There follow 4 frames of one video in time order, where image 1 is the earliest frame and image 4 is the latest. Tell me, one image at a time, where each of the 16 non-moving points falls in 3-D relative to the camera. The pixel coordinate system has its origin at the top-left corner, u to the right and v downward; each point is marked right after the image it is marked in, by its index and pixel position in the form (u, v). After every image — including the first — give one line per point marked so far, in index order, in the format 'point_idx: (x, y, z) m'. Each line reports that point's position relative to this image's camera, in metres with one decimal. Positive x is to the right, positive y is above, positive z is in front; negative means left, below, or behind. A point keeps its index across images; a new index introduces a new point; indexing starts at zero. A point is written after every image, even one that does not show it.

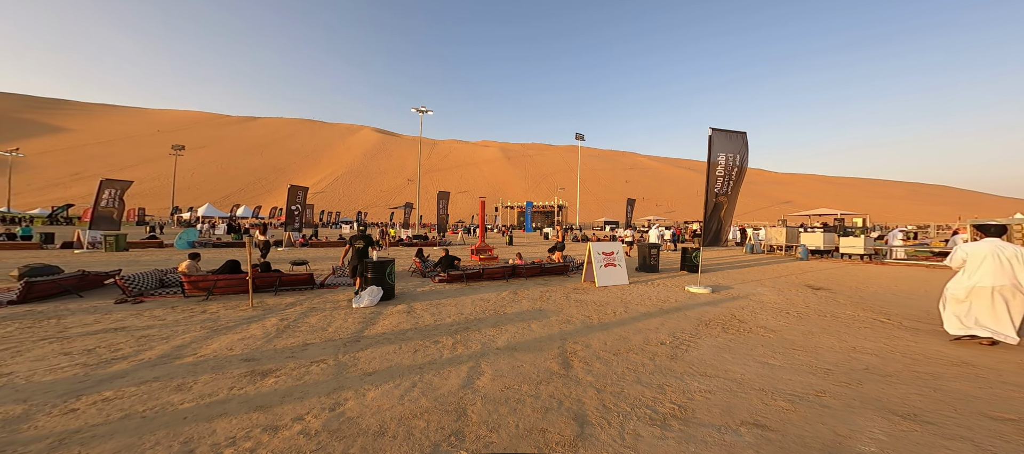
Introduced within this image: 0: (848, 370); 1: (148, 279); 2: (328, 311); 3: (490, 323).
0: (+3.4, -1.4, +3.1) m
1: (-10.4, -1.5, +8.9) m
2: (-4.2, -1.9, +7.1) m
3: (-0.3, -1.6, +5.6) m
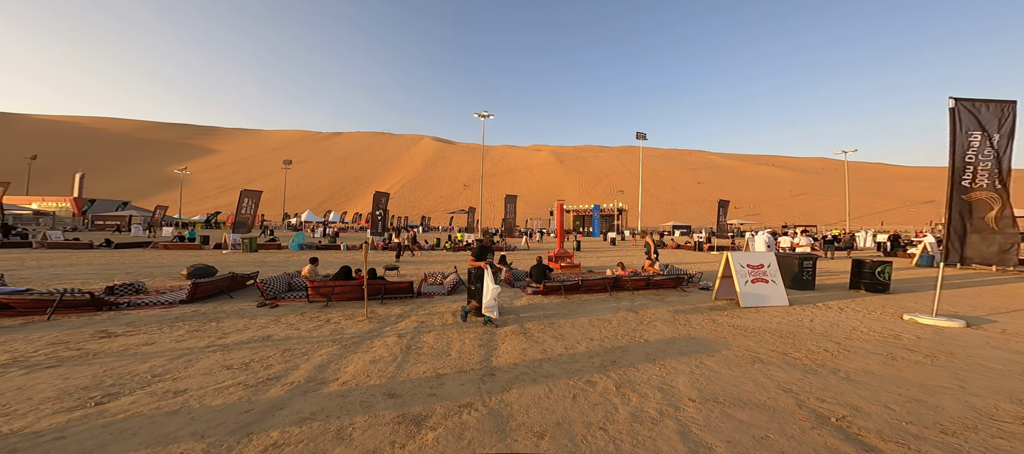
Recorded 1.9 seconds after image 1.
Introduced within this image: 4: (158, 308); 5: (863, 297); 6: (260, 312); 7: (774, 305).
0: (+5.1, -1.6, +1.4) m
1: (-7.3, -1.7, +9.8) m
2: (-1.6, -2.2, +6.8) m
3: (+1.9, -1.9, +4.6) m
4: (-9.2, -2.1, +8.1) m
5: (+8.4, -1.7, +7.6) m
6: (-6.6, -2.2, +8.2) m
7: (+5.5, -1.7, +6.7) m
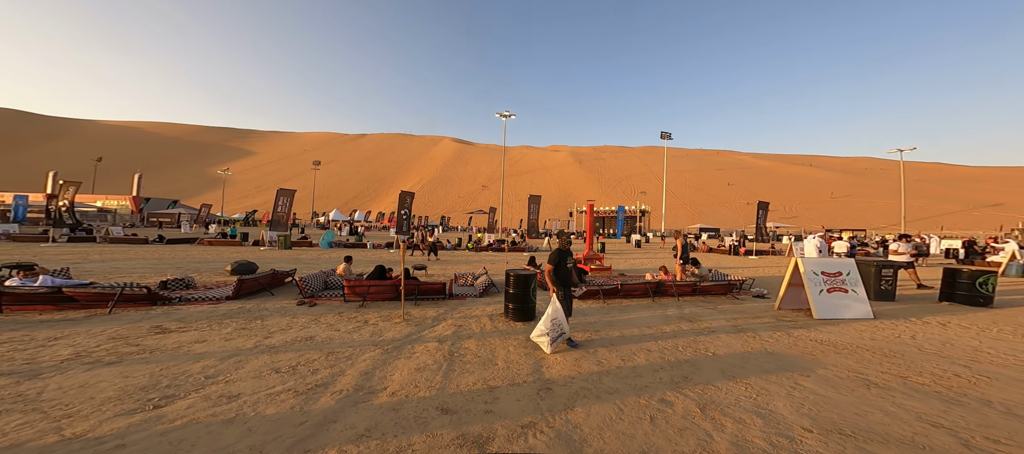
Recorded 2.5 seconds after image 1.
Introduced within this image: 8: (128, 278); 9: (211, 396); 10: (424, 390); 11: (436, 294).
0: (+5.6, -1.7, +0.8) m
1: (-6.2, -1.7, +9.9) m
2: (-0.7, -2.2, +6.5) m
3: (+2.6, -1.9, +4.2) m
4: (-8.2, -2.1, +8.4) m
5: (+9.3, -1.9, +6.7) m
6: (-5.6, -2.2, +8.3) m
7: (+6.4, -1.8, +6.0) m
8: (-14.4, -1.9, +11.7) m
9: (-3.4, -1.9, +3.6) m
10: (-1.1, -2.1, +4.1) m
11: (-2.4, -2.1, +9.8) m
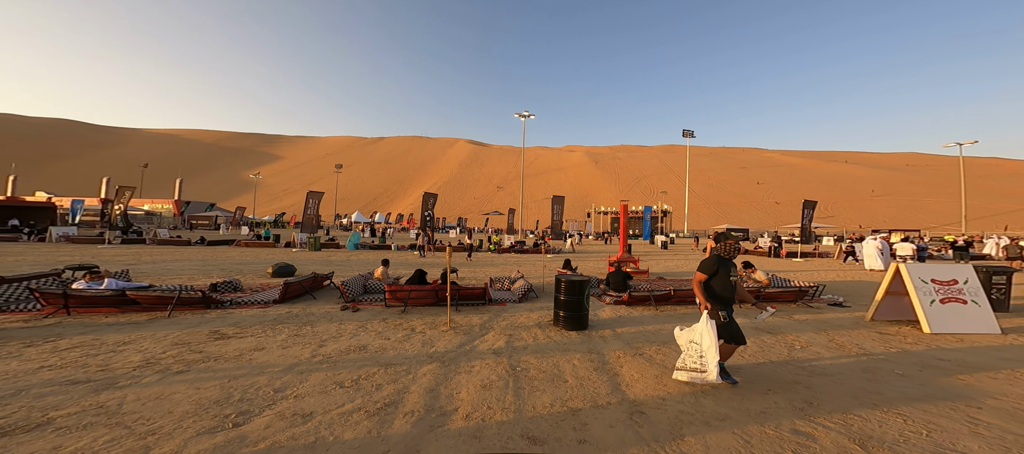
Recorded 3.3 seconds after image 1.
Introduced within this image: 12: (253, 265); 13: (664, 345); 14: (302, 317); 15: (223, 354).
0: (+6.4, -1.8, +0.1) m
1: (-4.9, -1.8, +9.9) m
2: (+0.4, -2.3, +6.2) m
3: (+3.6, -2.0, +3.6) m
4: (-7.0, -2.2, +8.5) m
5: (+10.4, -2.0, +5.8) m
6: (-4.4, -2.3, +8.2) m
7: (+7.5, -1.9, +5.3) m
8: (-12.9, -2.0, +12.2) m
9: (-2.5, -2.0, +3.4) m
10: (-0.1, -2.2, +3.8) m
11: (-1.0, -2.2, +9.5) m
12: (-14.1, -2.1, +17.1) m
13: (+2.7, -2.2, +5.6) m
14: (-5.2, -2.2, +7.8) m
15: (-4.8, -2.1, +5.2) m
